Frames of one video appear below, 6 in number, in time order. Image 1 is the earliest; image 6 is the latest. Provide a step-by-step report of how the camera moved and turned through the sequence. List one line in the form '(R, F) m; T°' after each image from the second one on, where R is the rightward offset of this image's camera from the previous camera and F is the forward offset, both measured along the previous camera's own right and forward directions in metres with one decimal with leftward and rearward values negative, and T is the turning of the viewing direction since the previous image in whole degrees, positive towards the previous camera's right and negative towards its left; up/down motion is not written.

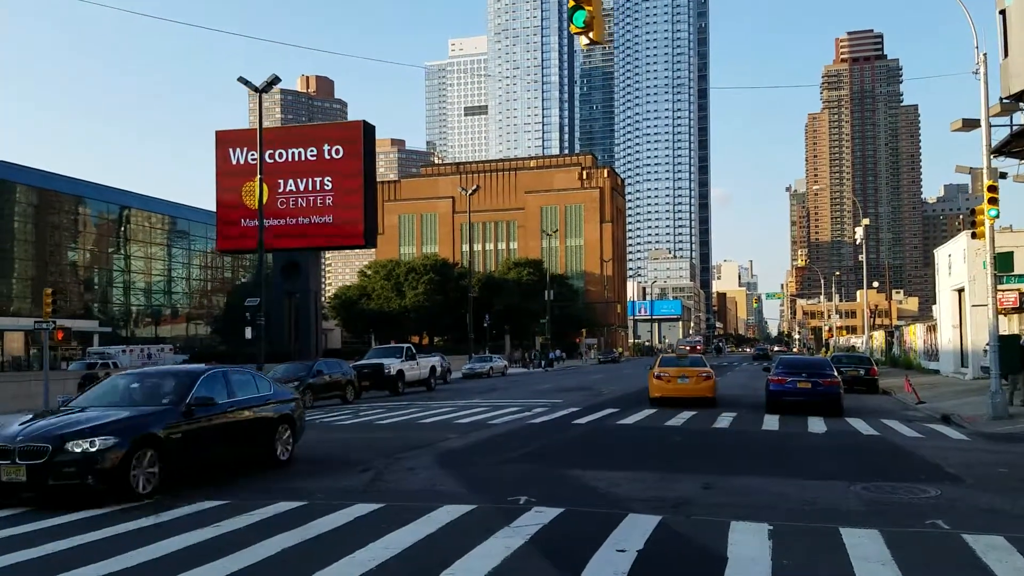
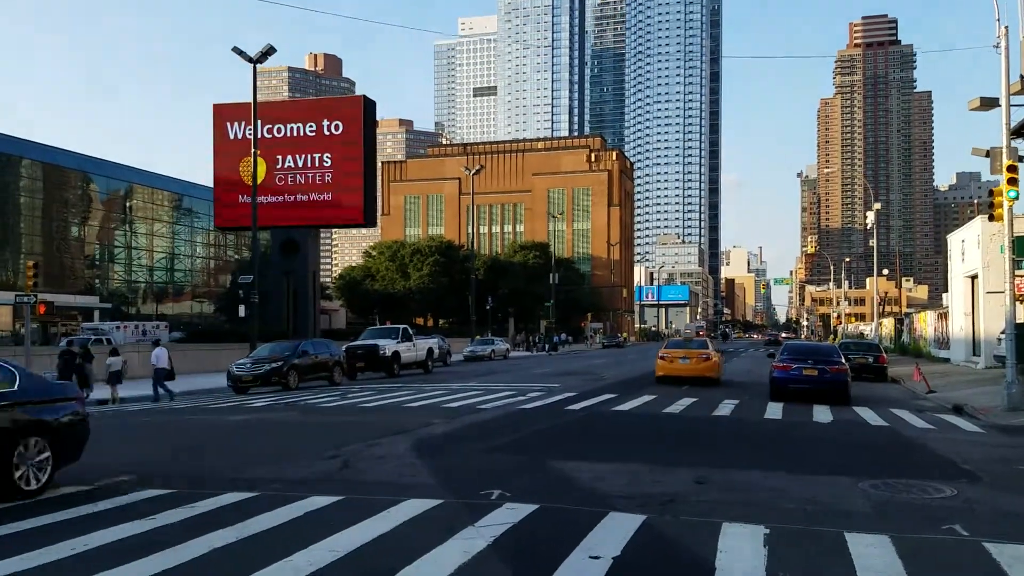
(+0.3, +1.0) m; 0°
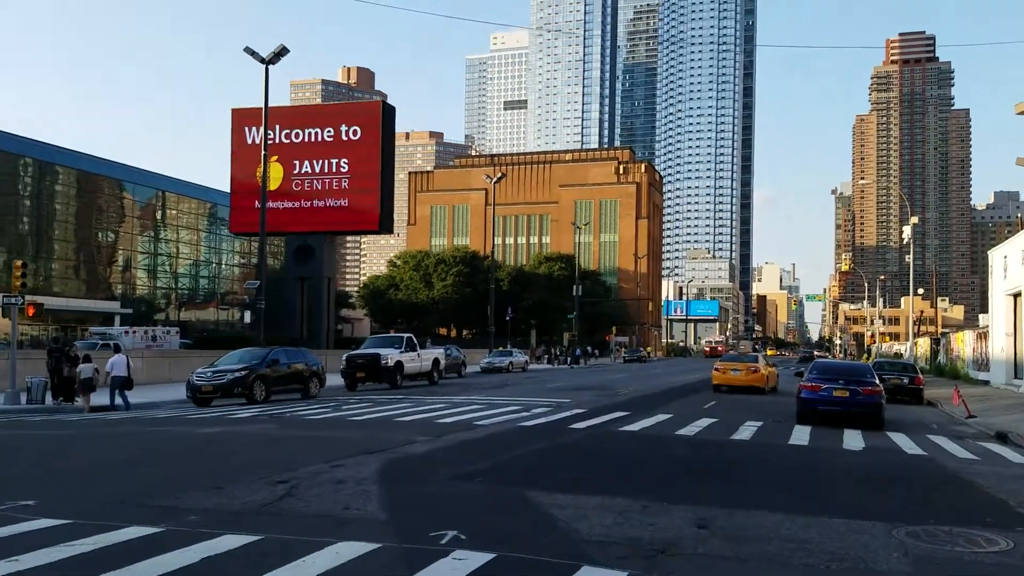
(+0.6, +1.6) m; -2°
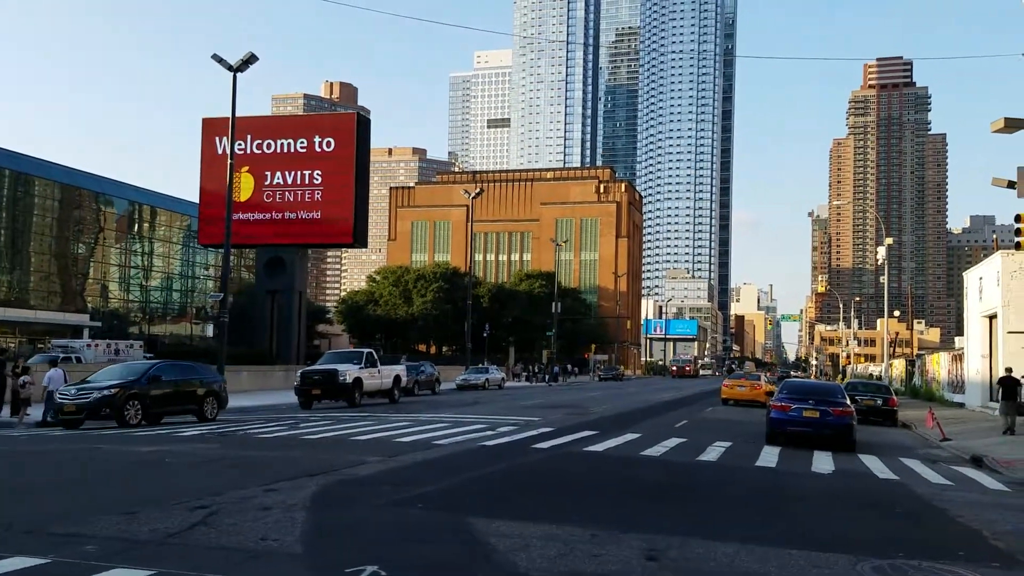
(+0.4, +0.7) m; +1°
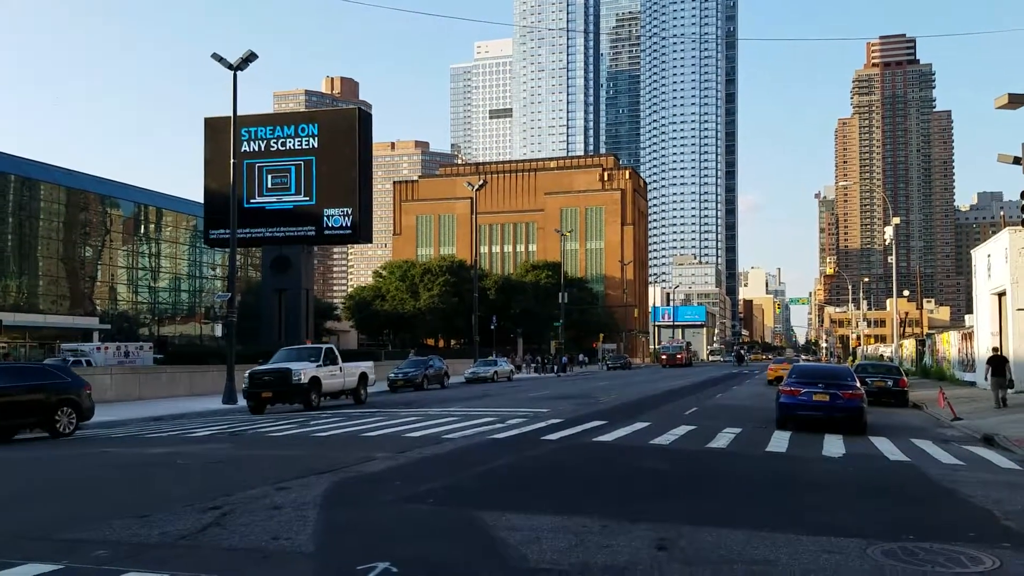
(0.0, 0.0) m; 0°
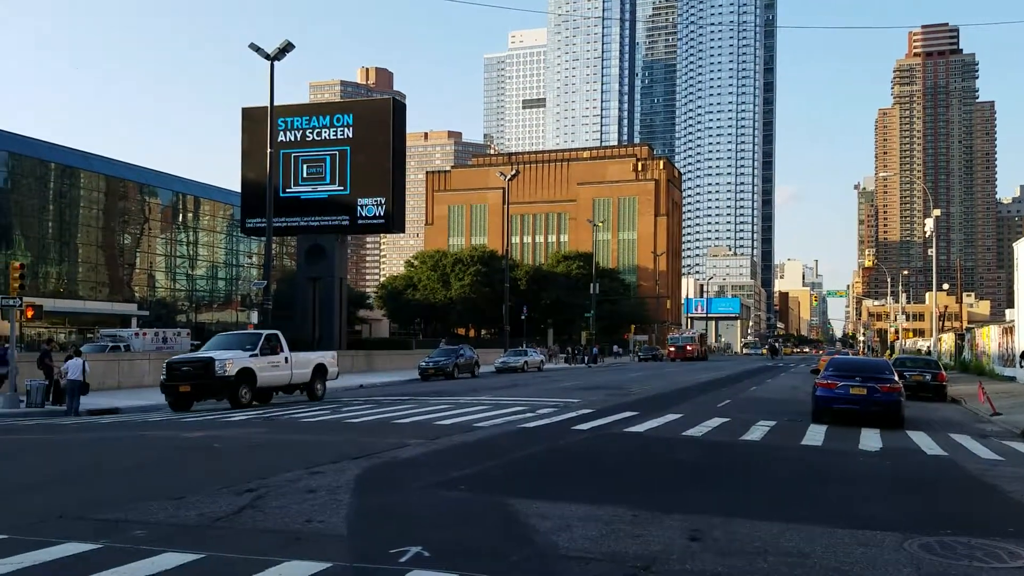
(0.0, 0.0) m; -2°
